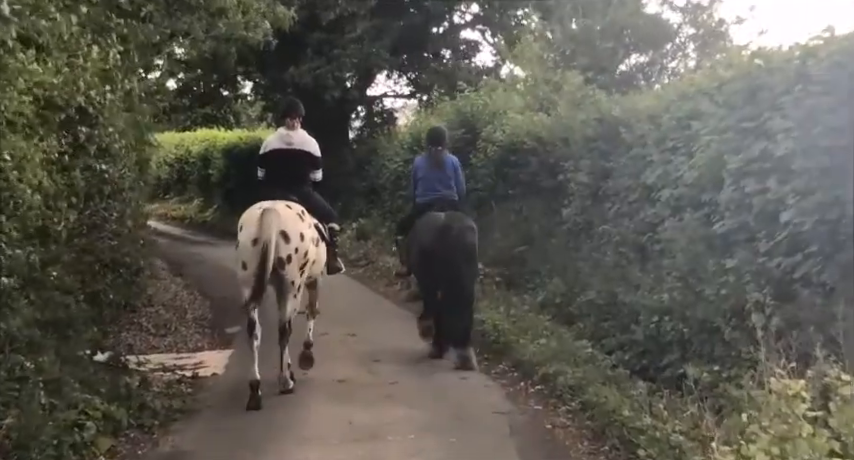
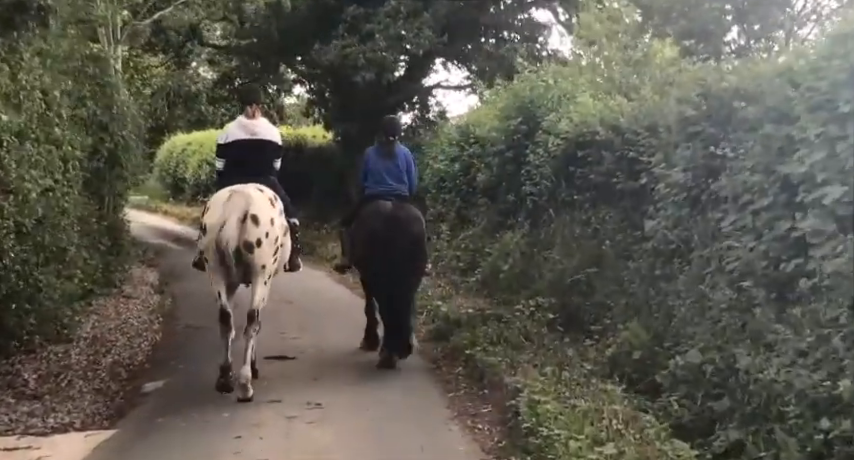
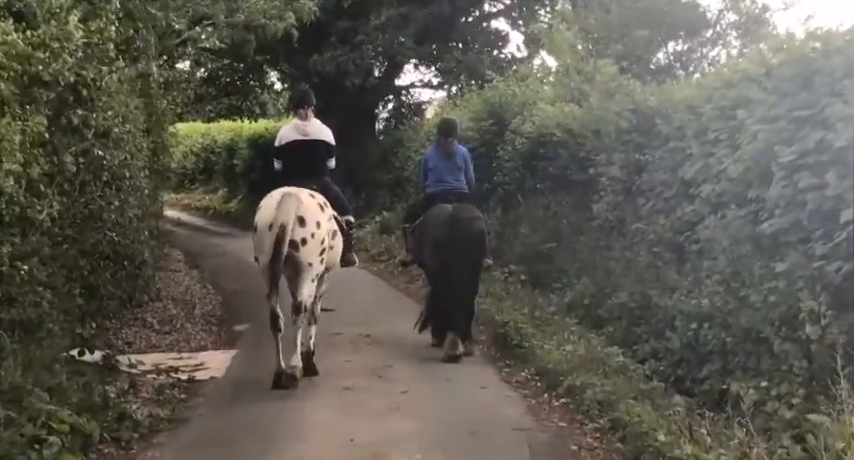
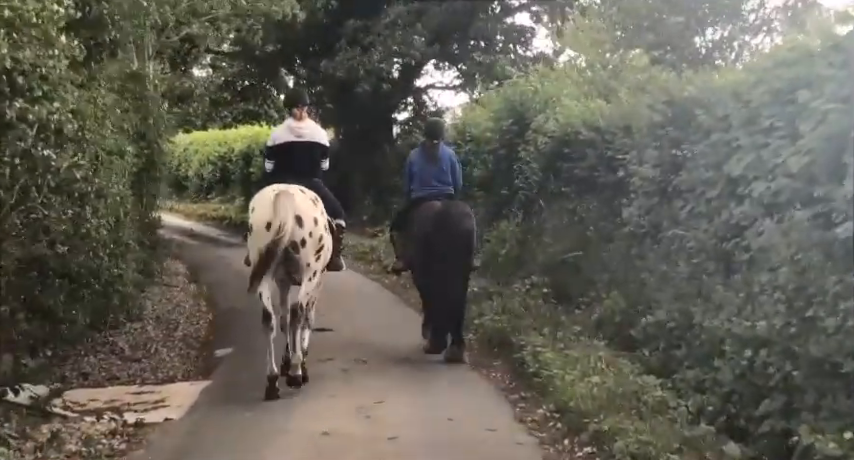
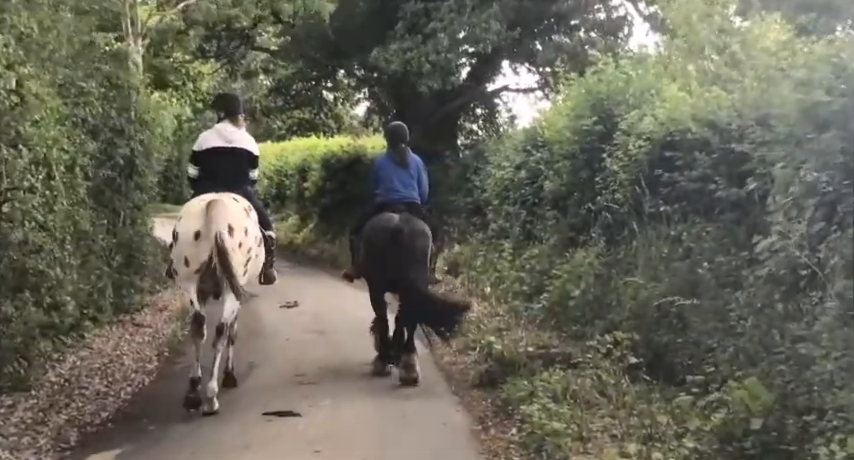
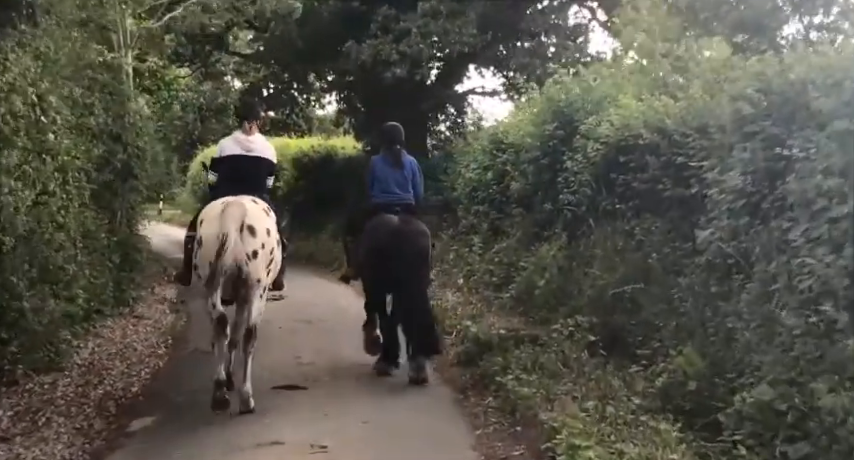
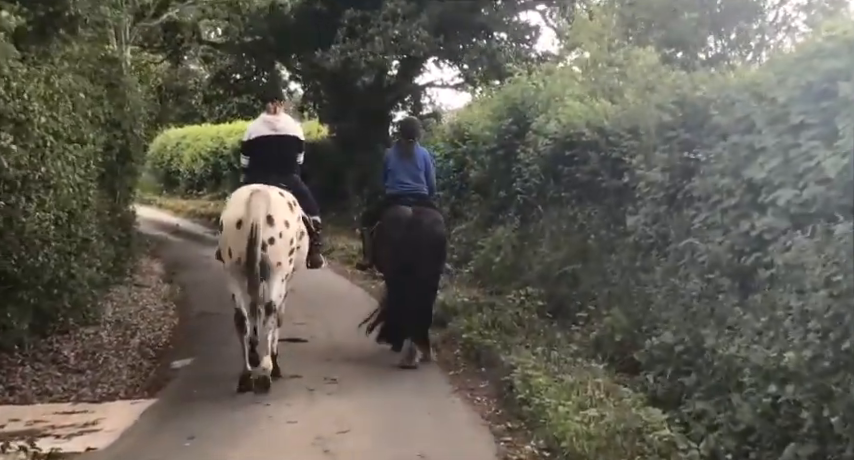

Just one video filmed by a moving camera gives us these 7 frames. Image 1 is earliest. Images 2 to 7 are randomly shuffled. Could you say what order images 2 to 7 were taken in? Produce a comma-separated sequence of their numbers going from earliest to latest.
3, 4, 7, 2, 6, 5
